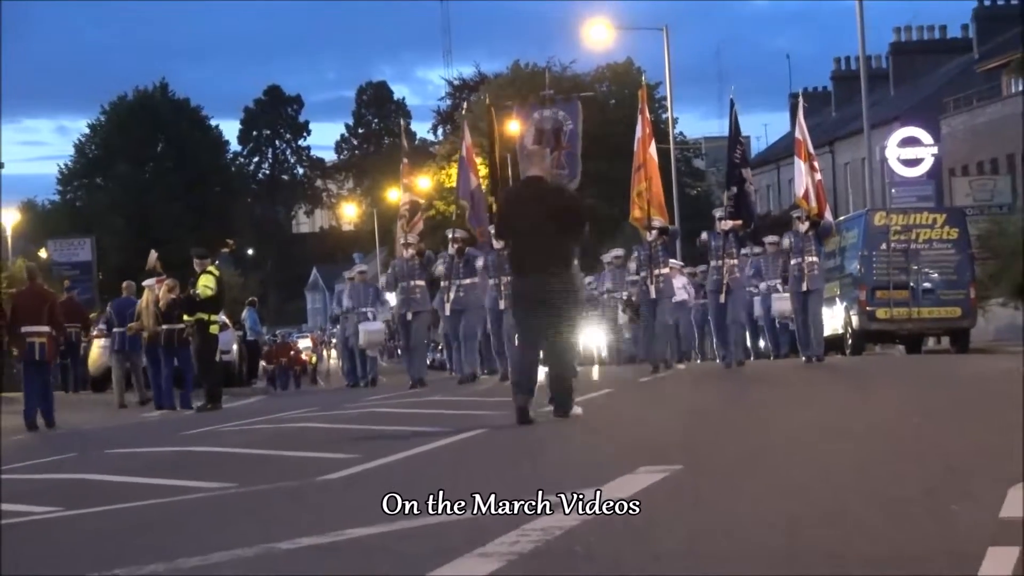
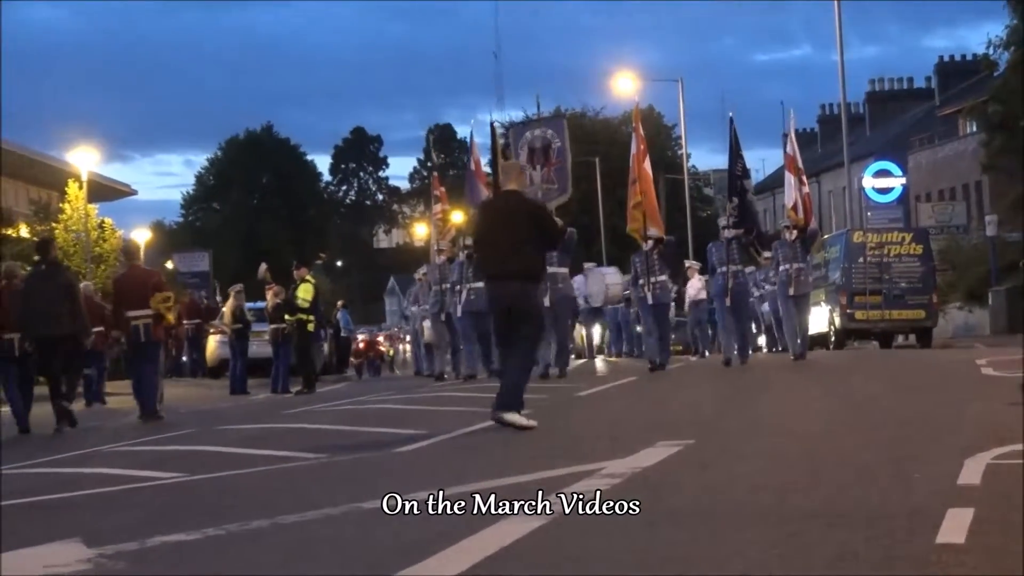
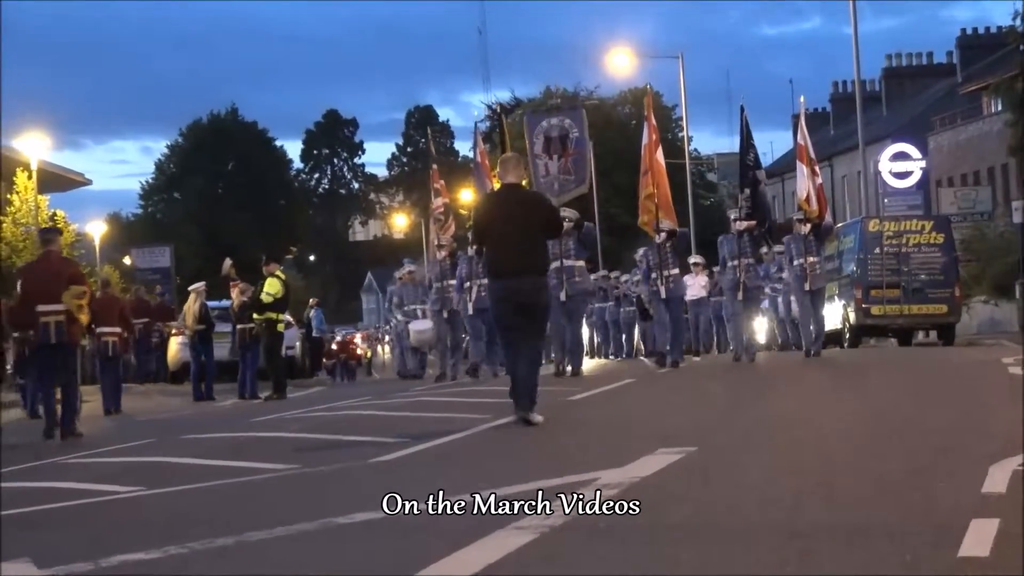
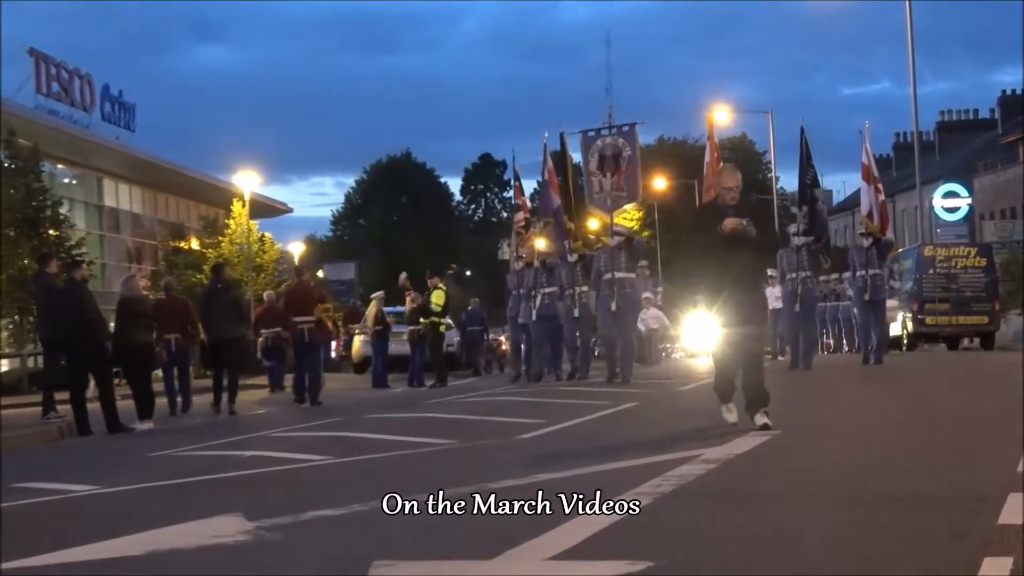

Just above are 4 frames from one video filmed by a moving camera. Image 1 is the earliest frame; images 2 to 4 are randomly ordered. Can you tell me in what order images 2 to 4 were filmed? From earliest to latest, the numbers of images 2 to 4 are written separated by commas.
3, 2, 4
